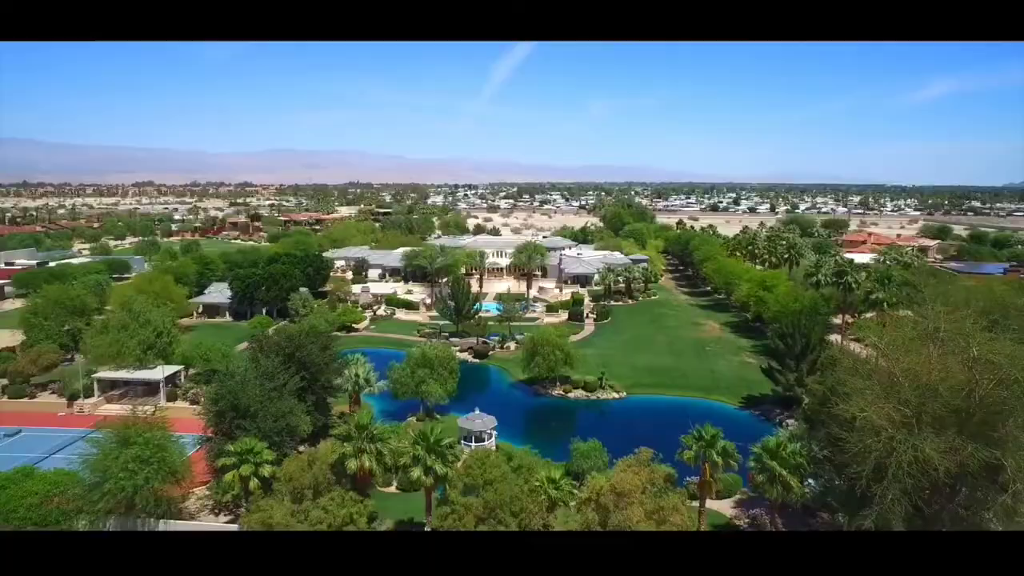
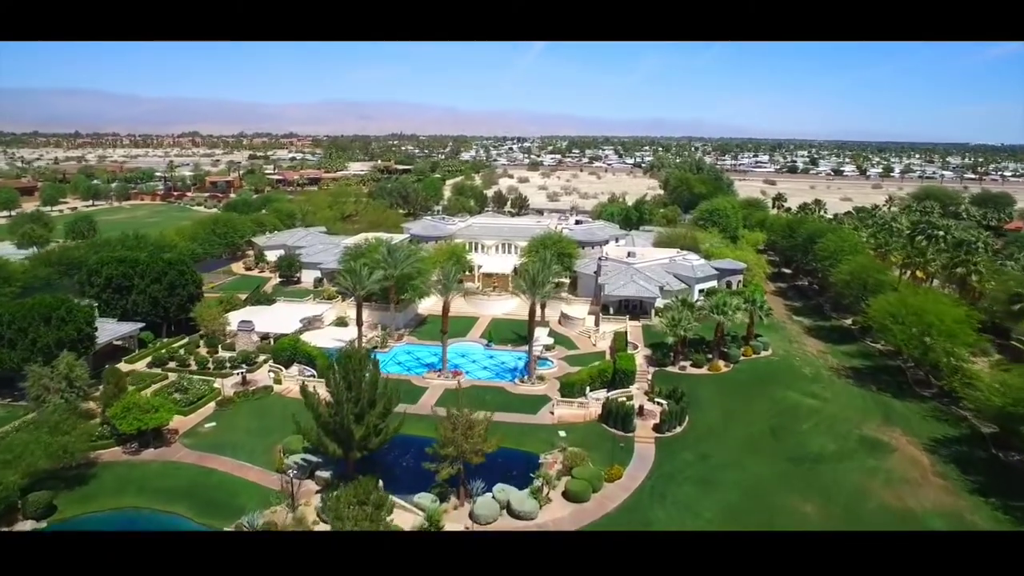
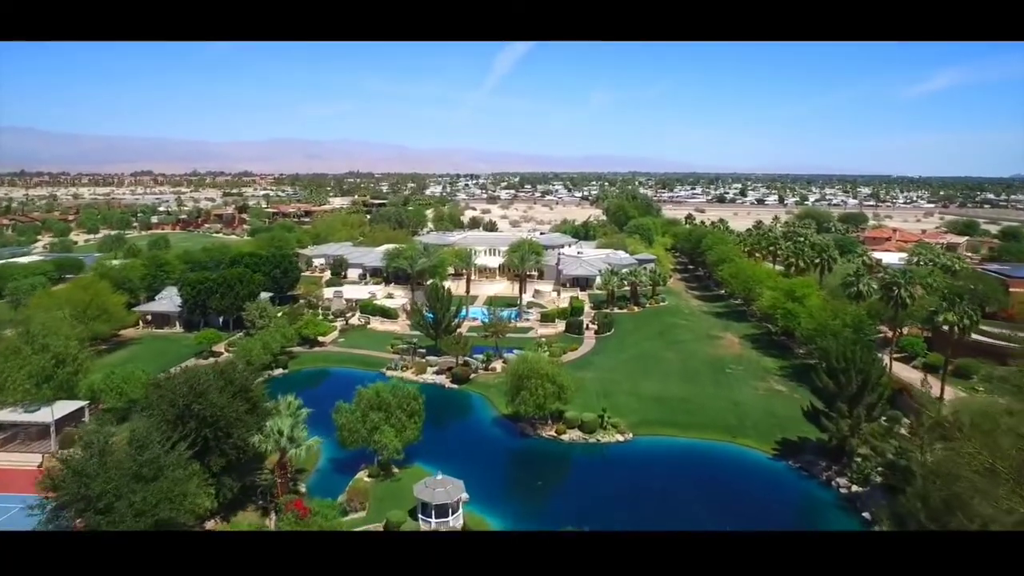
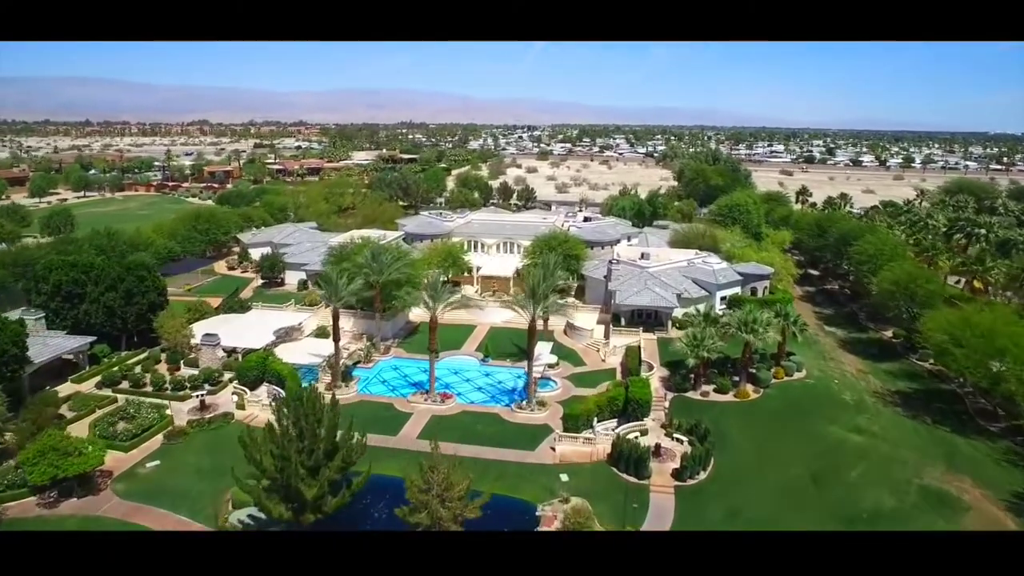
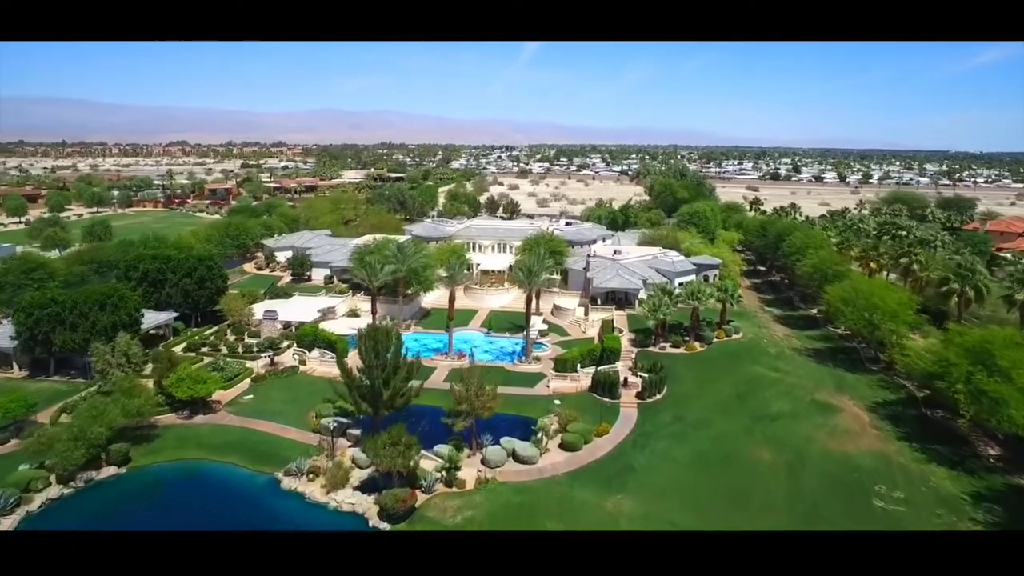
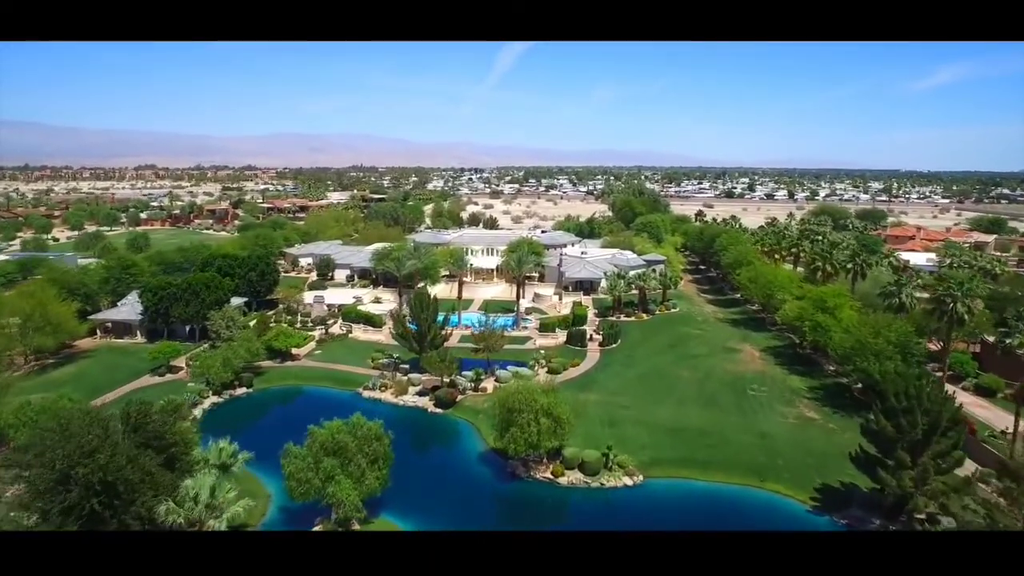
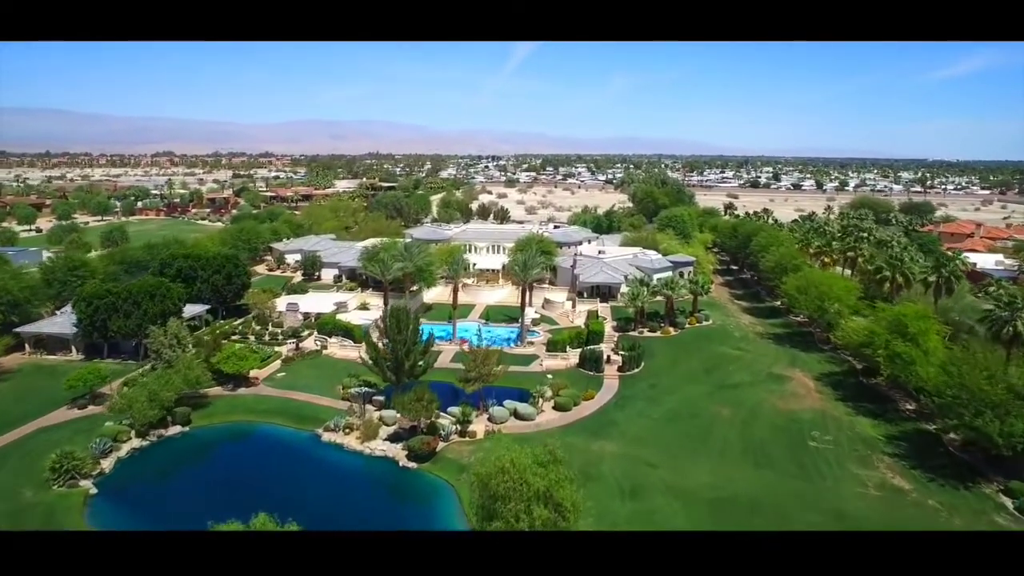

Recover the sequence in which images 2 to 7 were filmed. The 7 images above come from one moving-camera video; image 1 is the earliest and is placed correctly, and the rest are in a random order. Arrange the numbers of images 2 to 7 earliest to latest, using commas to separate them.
3, 6, 7, 5, 2, 4
